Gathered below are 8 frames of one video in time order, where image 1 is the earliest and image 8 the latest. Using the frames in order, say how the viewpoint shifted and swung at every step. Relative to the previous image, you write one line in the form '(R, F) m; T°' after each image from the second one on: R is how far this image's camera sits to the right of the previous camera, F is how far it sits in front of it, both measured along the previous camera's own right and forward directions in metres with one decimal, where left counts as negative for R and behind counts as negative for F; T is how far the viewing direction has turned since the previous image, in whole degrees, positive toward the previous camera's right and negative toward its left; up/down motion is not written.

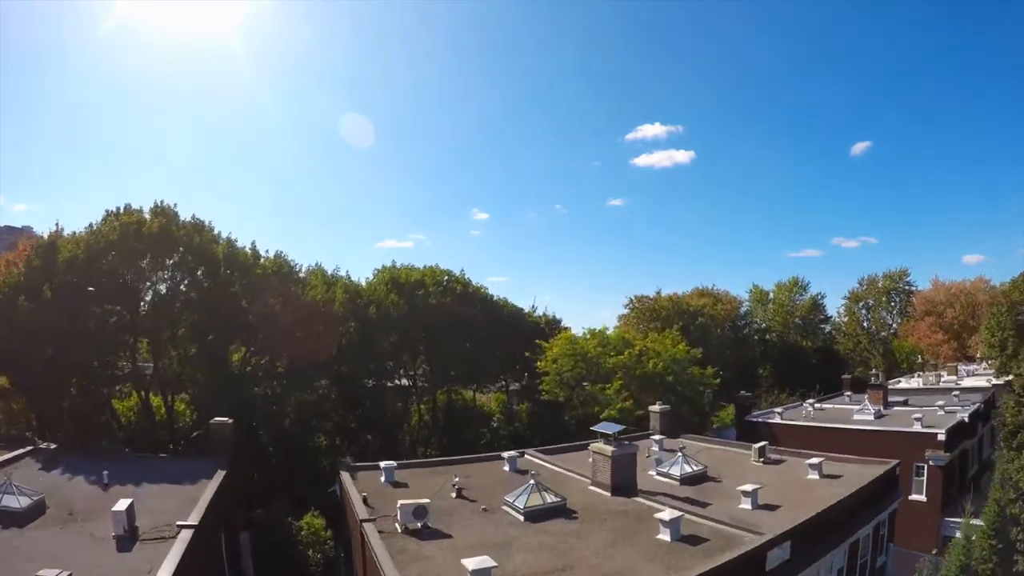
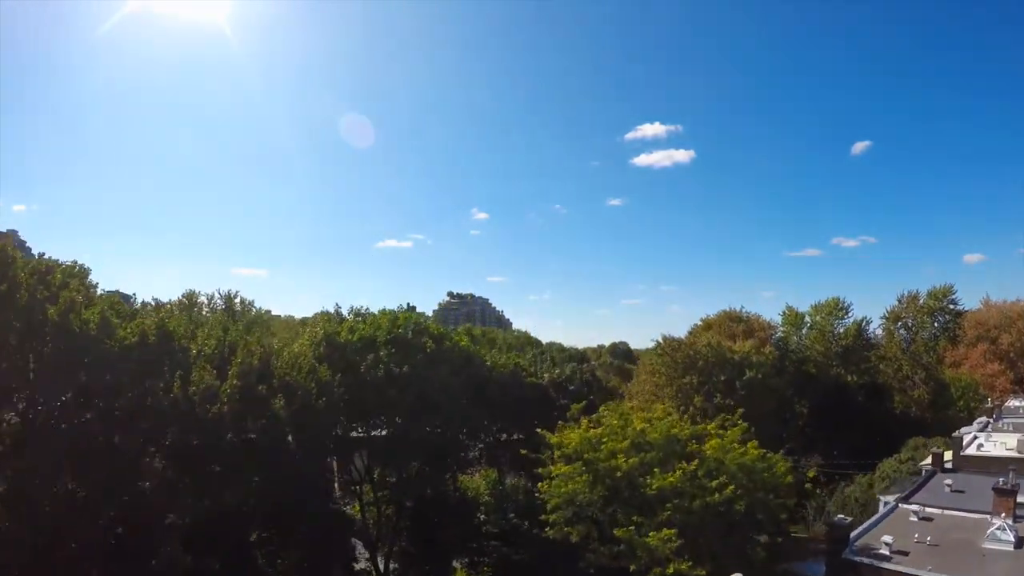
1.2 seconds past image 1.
(+0.2, +5.5) m; 0°
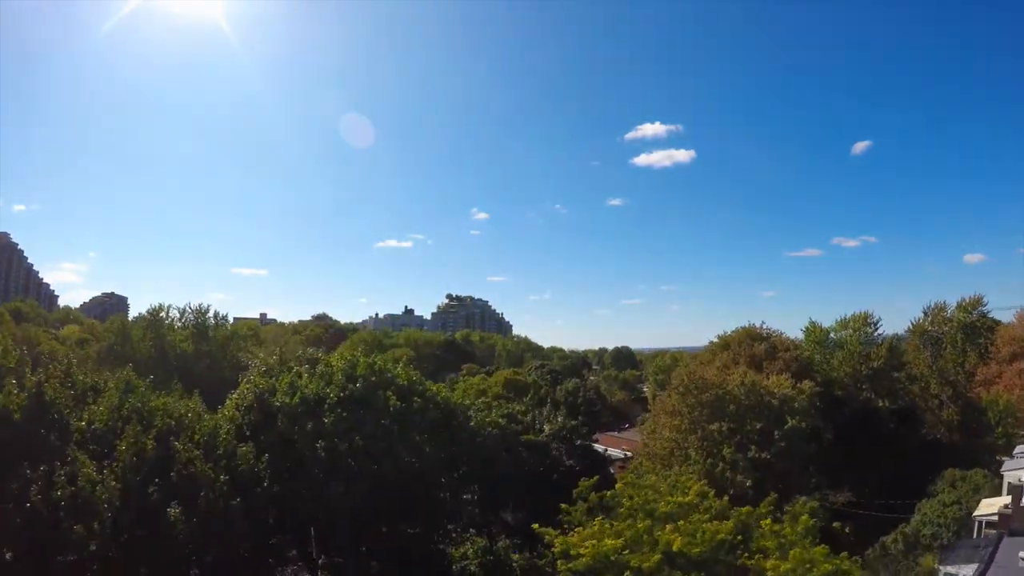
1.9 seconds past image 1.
(+0.2, +2.9) m; 0°
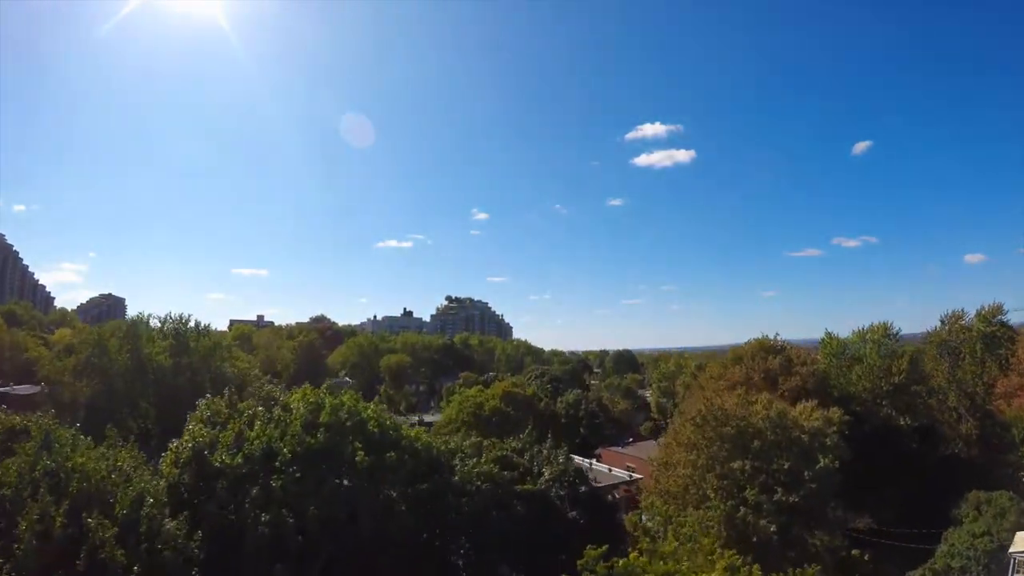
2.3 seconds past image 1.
(+0.1, +1.8) m; 0°
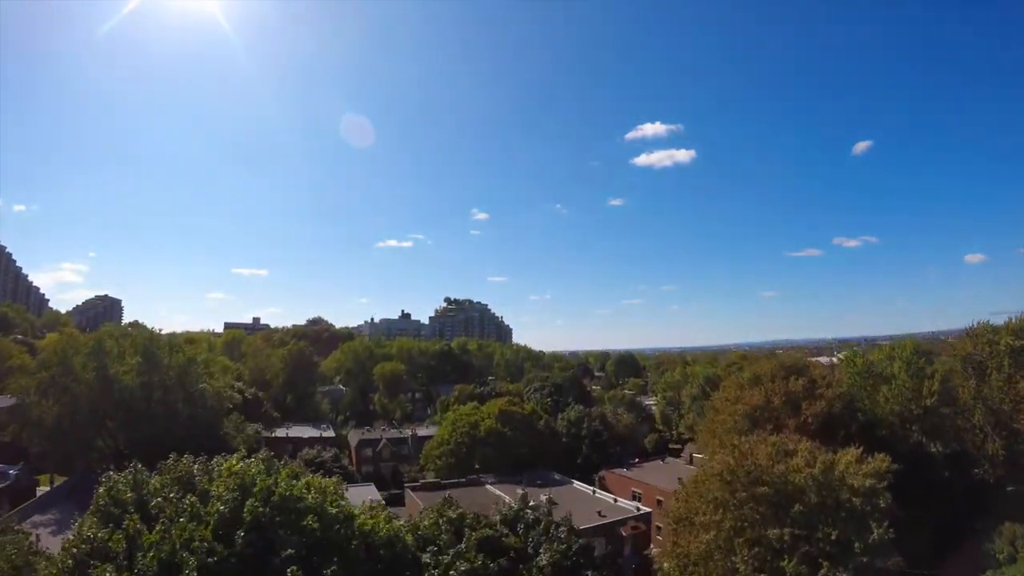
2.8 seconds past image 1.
(+0.2, +2.3) m; 0°
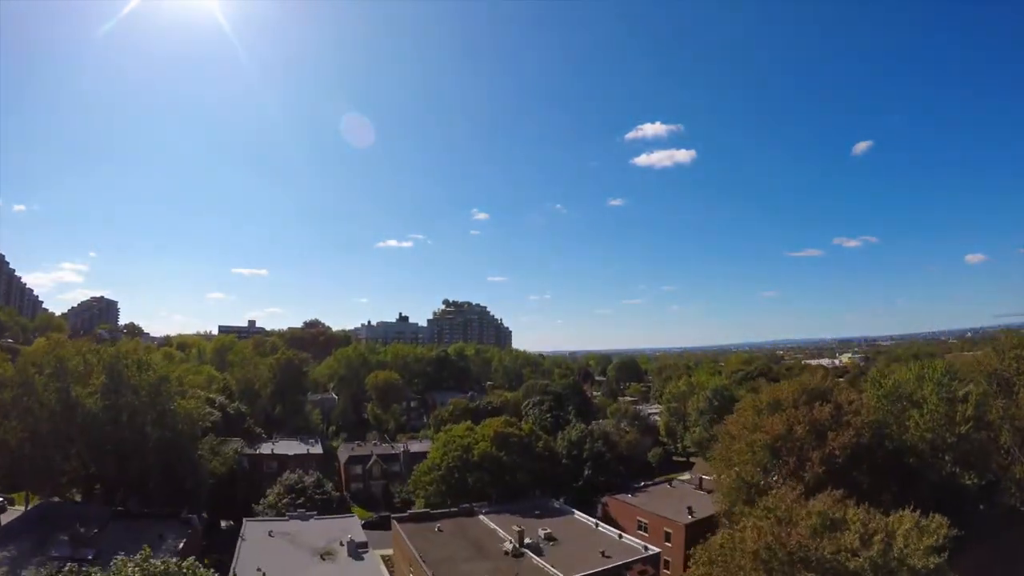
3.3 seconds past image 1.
(+0.2, +2.3) m; 0°
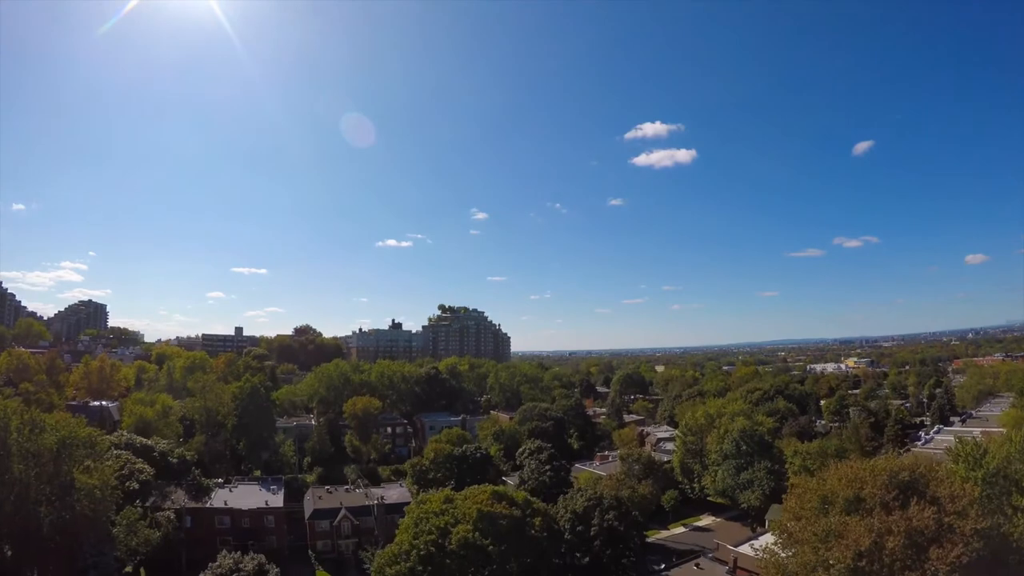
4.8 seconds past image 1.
(+0.4, +6.2) m; 0°
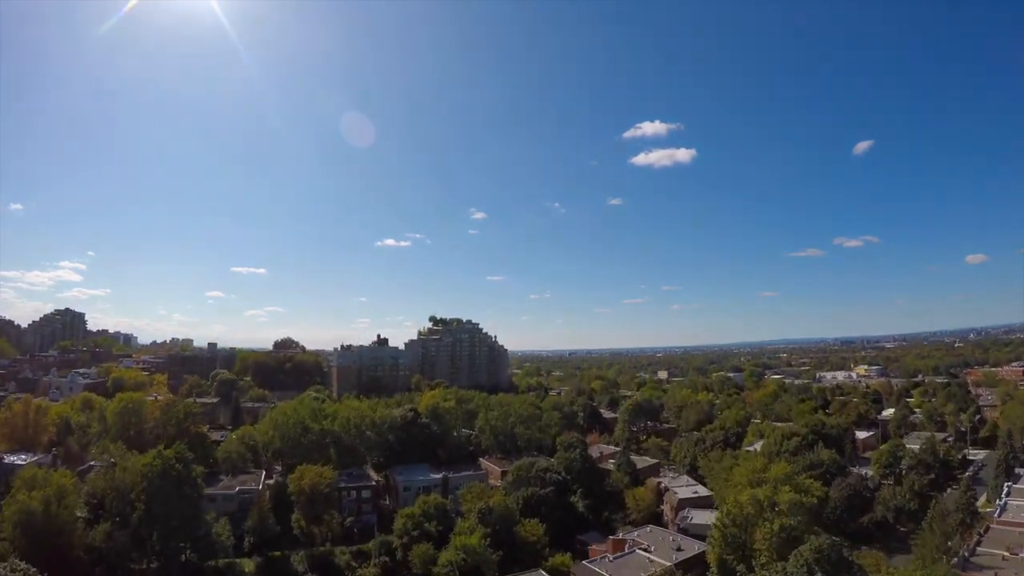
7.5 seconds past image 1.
(+0.7, +10.9) m; 0°
